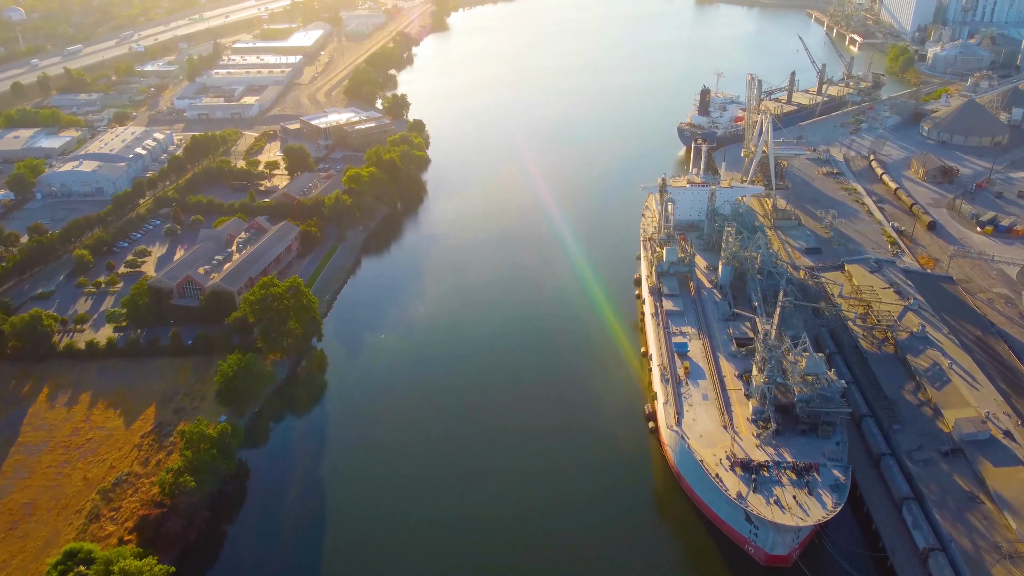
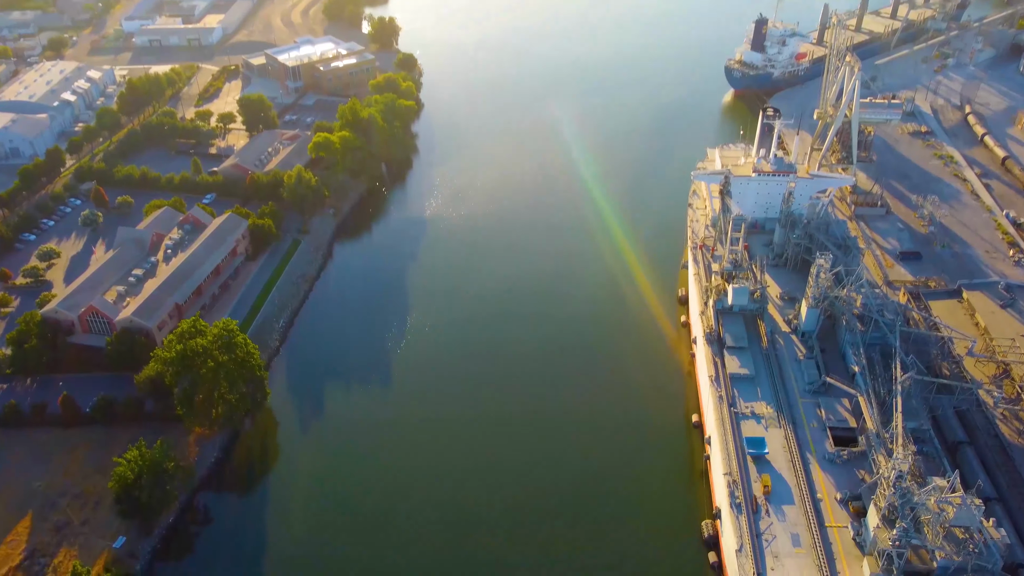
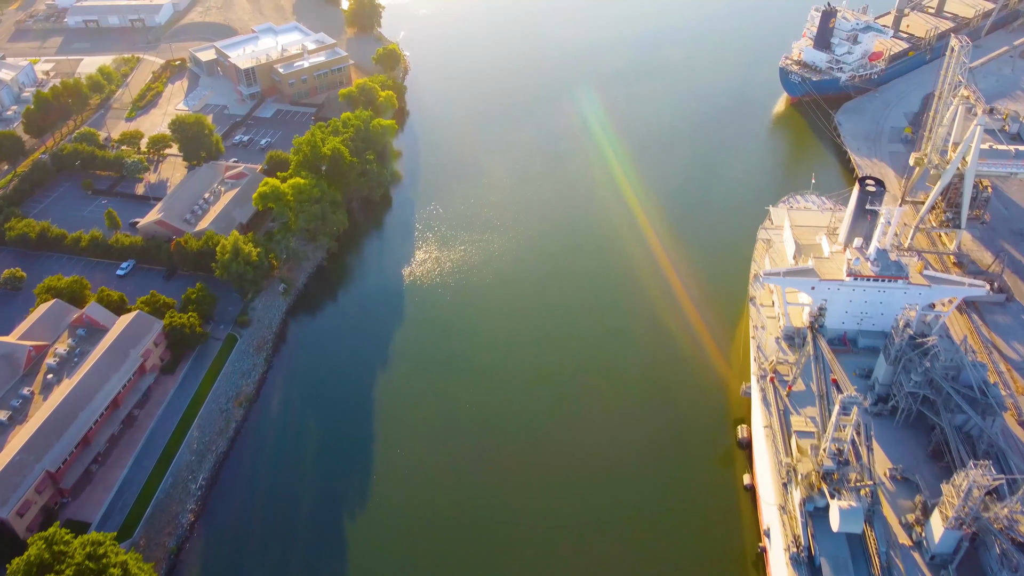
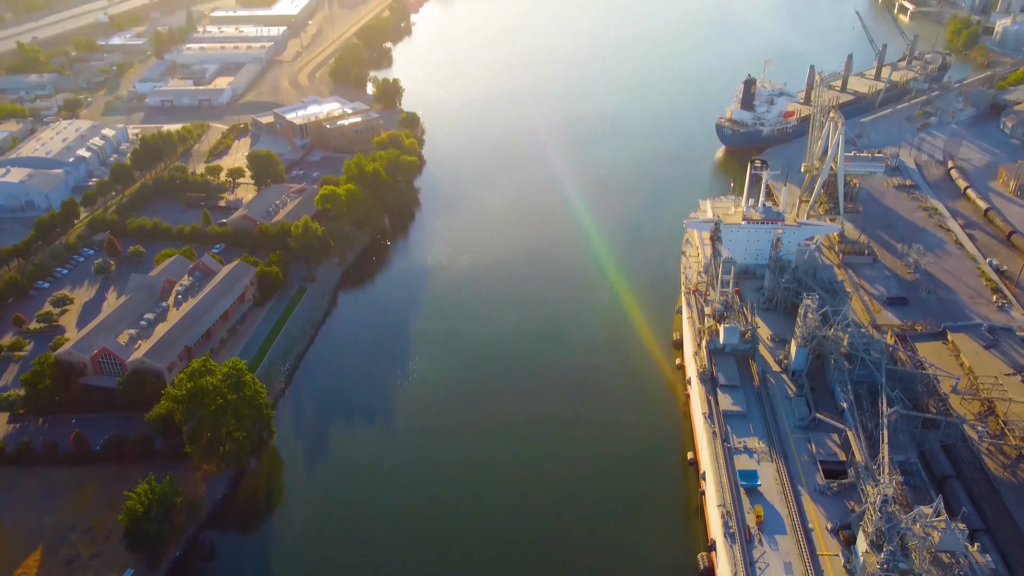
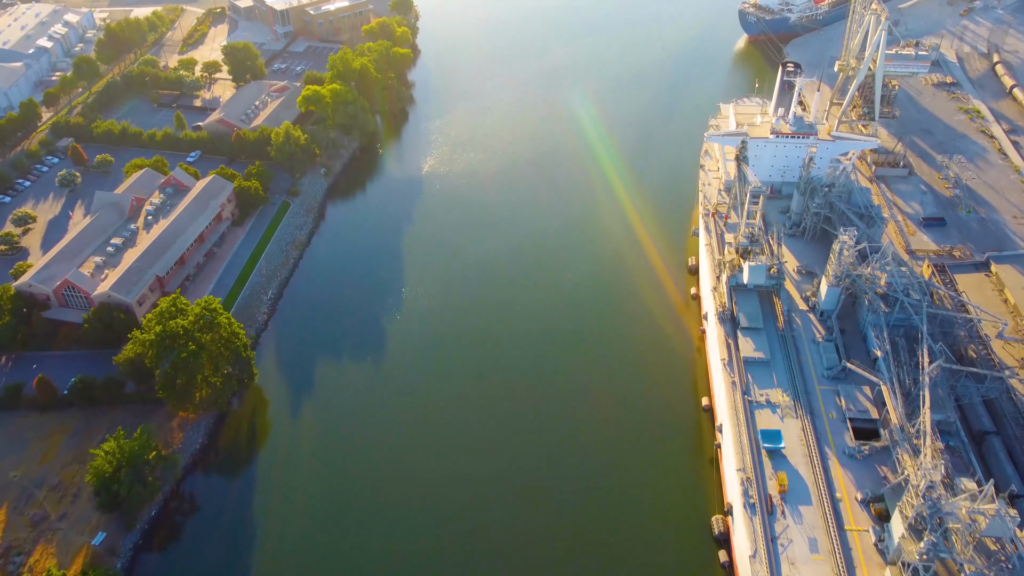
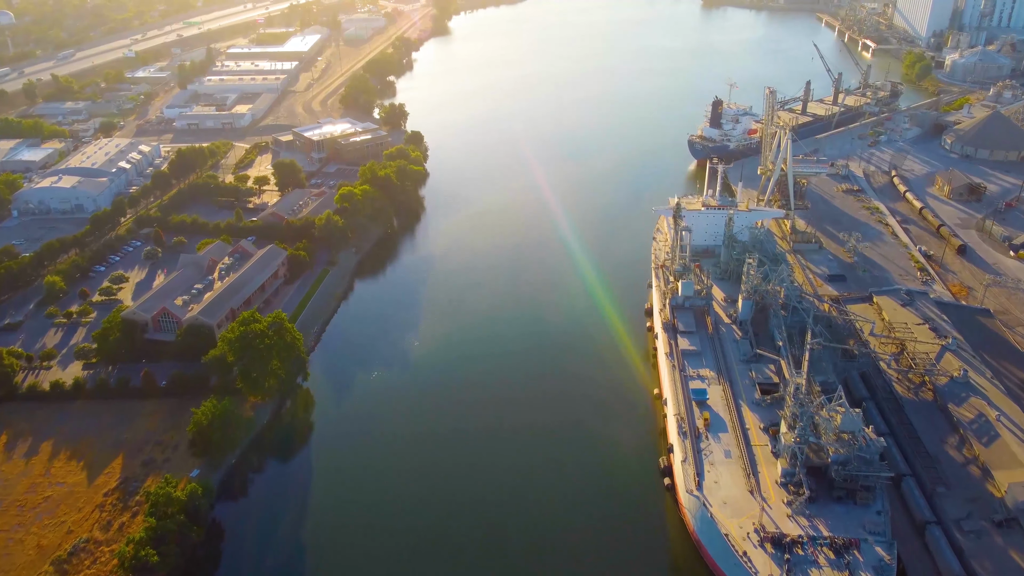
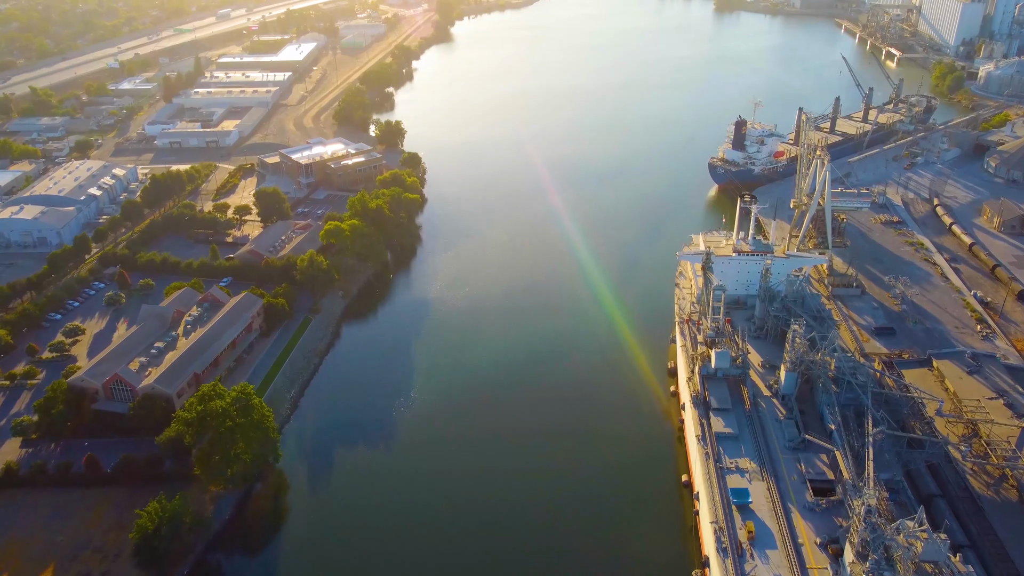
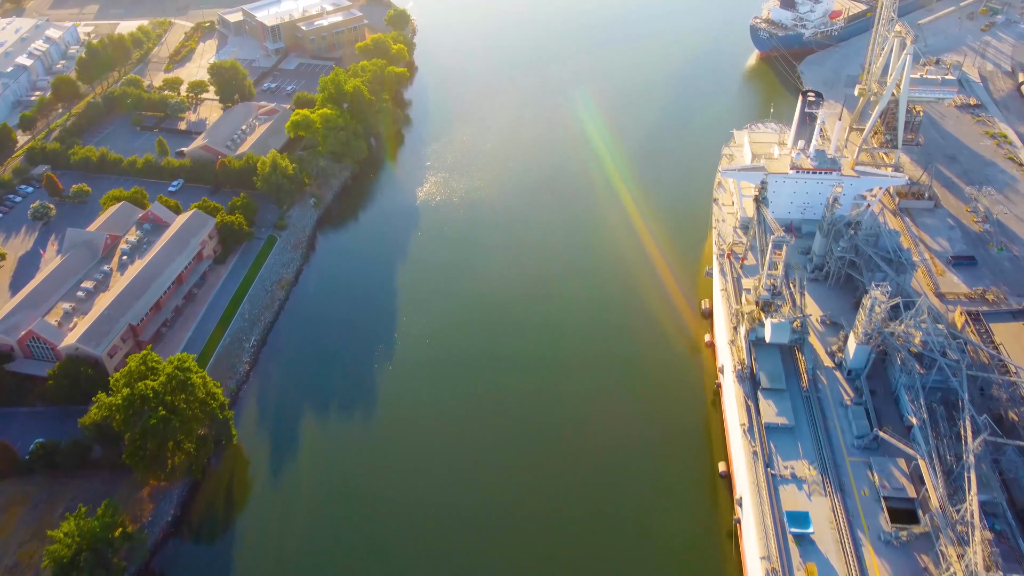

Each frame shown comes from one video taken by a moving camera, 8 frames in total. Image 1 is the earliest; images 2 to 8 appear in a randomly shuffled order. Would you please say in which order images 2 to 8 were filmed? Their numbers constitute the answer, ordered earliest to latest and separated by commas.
6, 7, 4, 2, 5, 8, 3
